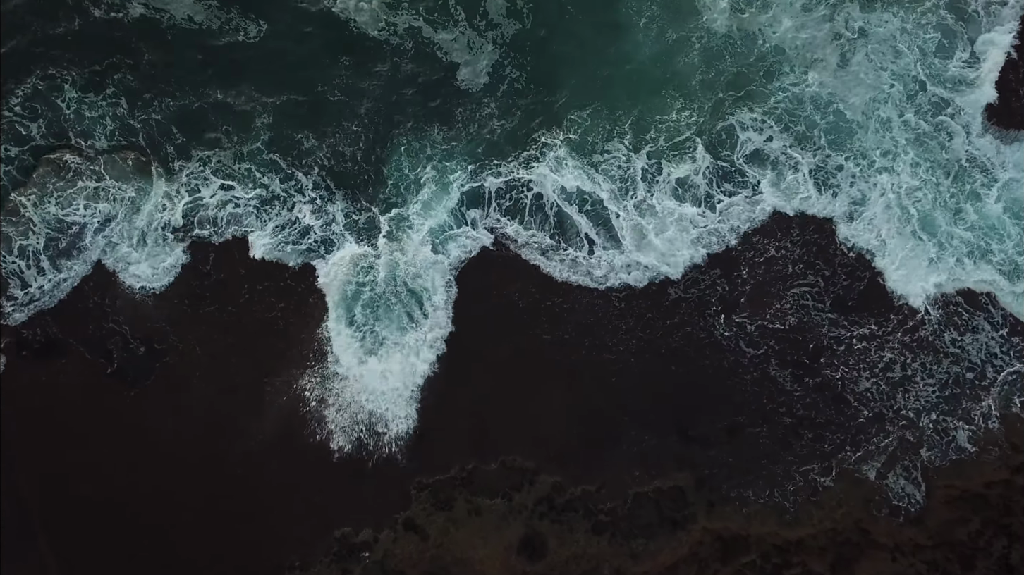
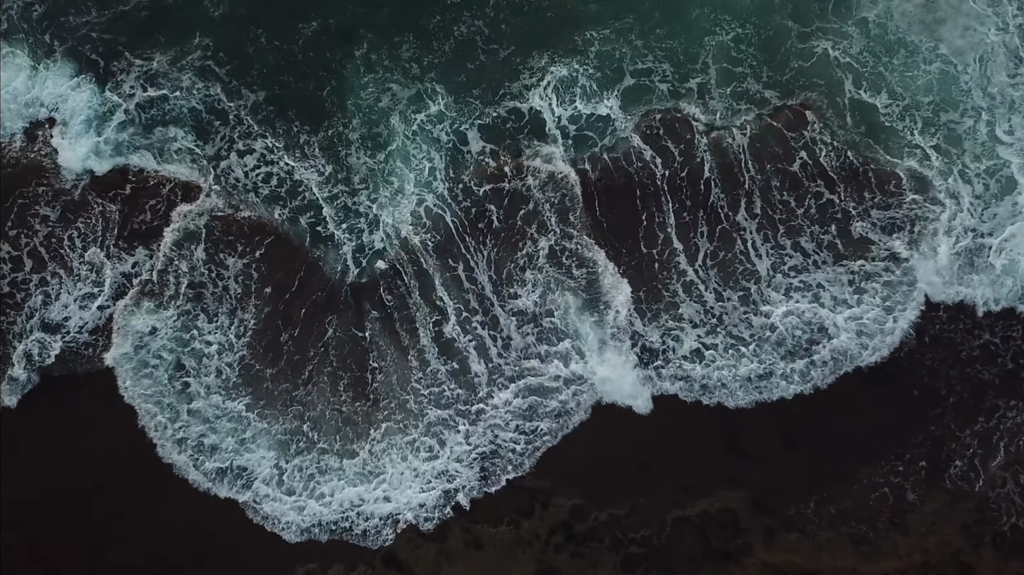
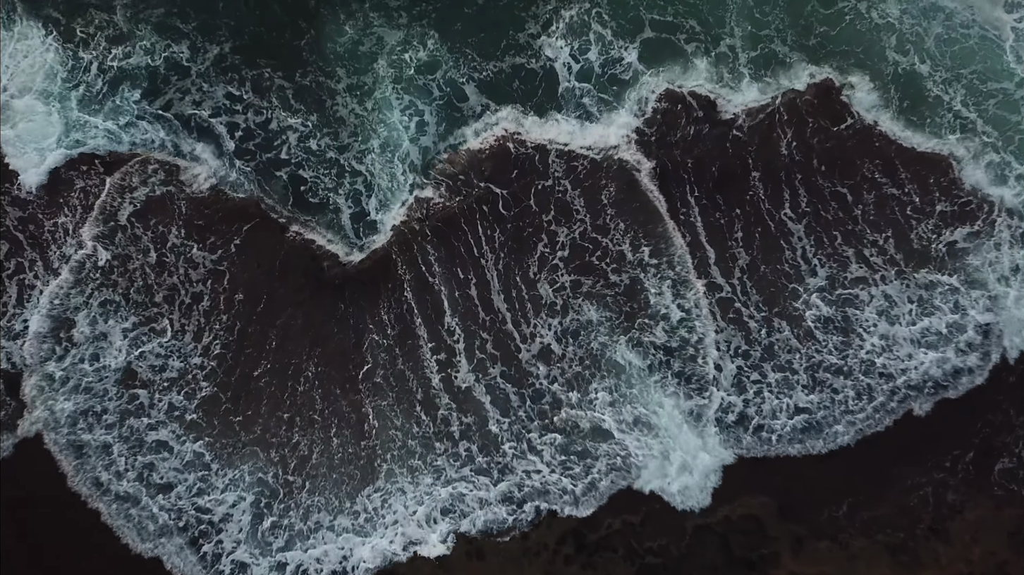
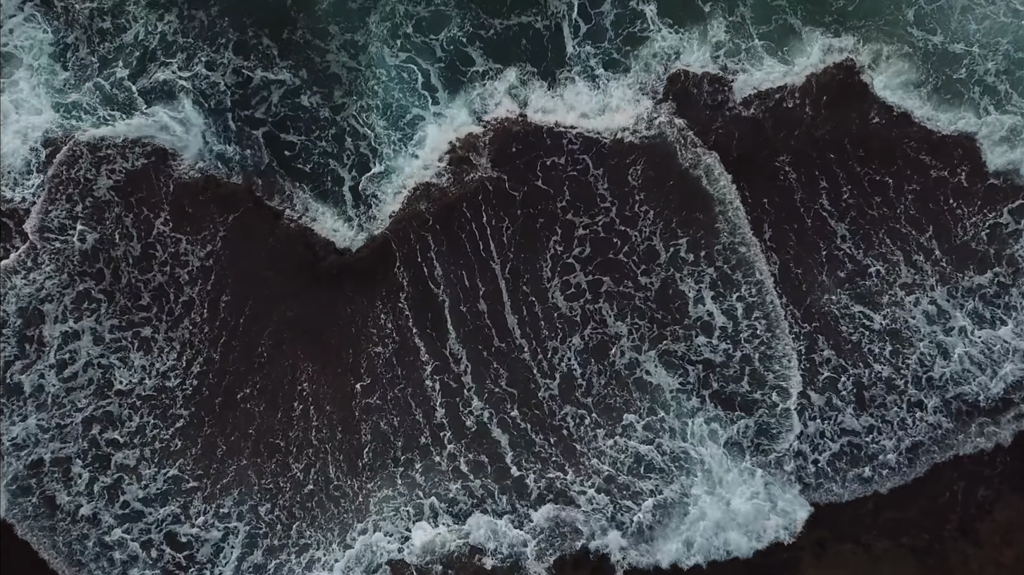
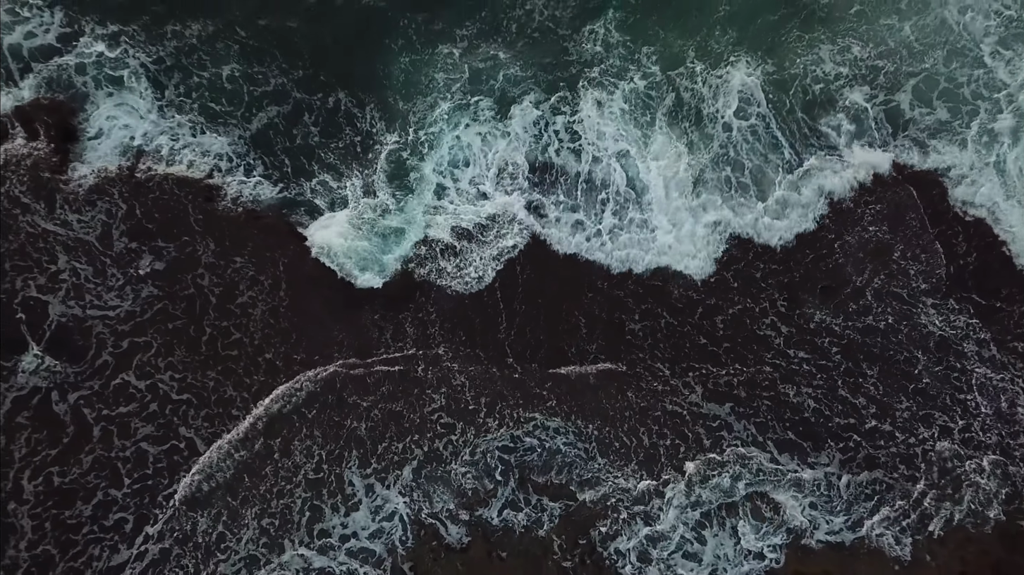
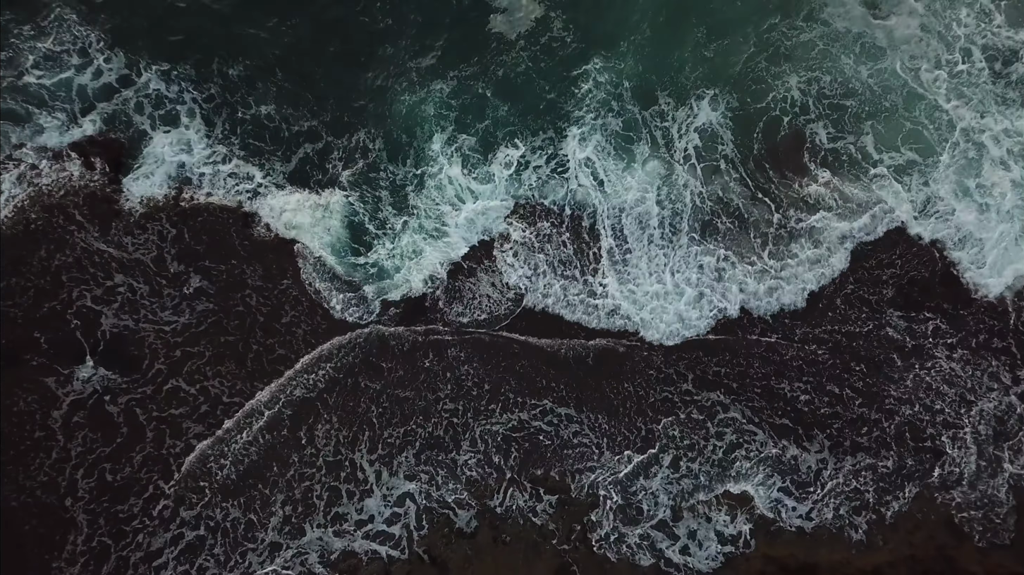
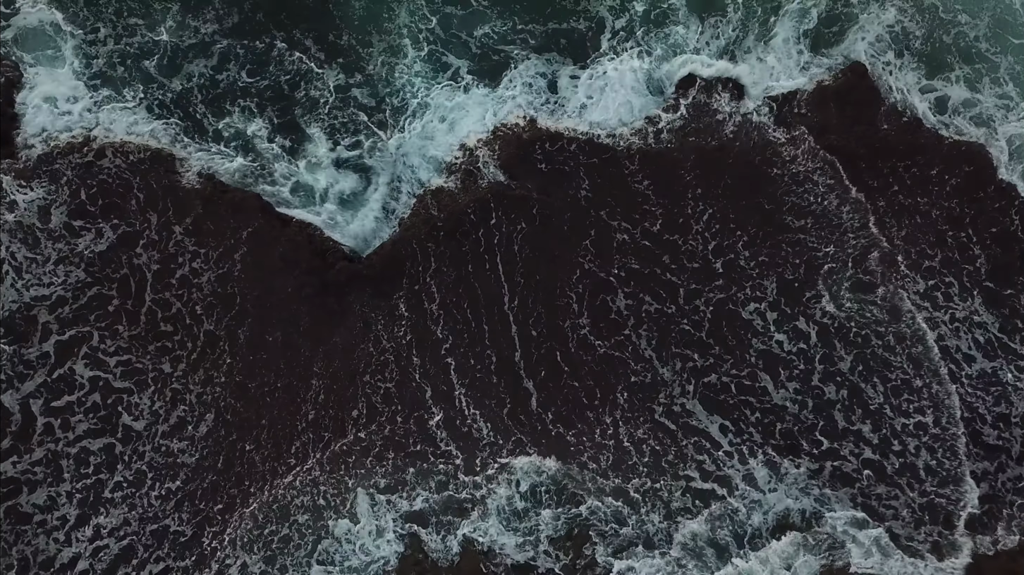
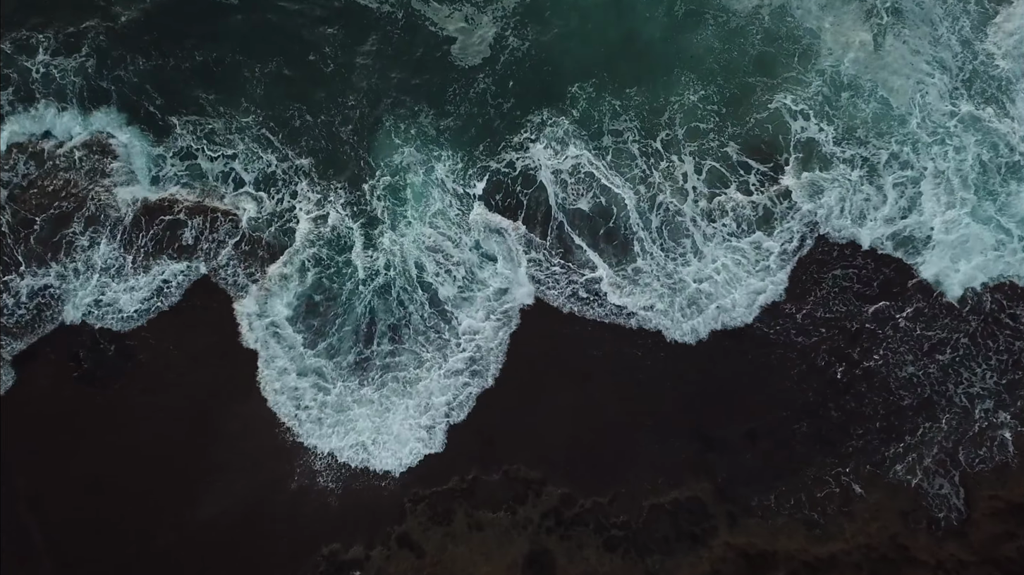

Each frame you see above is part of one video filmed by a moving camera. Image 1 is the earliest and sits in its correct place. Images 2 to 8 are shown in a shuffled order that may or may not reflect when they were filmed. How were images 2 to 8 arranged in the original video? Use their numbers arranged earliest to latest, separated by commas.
8, 2, 3, 4, 7, 5, 6
